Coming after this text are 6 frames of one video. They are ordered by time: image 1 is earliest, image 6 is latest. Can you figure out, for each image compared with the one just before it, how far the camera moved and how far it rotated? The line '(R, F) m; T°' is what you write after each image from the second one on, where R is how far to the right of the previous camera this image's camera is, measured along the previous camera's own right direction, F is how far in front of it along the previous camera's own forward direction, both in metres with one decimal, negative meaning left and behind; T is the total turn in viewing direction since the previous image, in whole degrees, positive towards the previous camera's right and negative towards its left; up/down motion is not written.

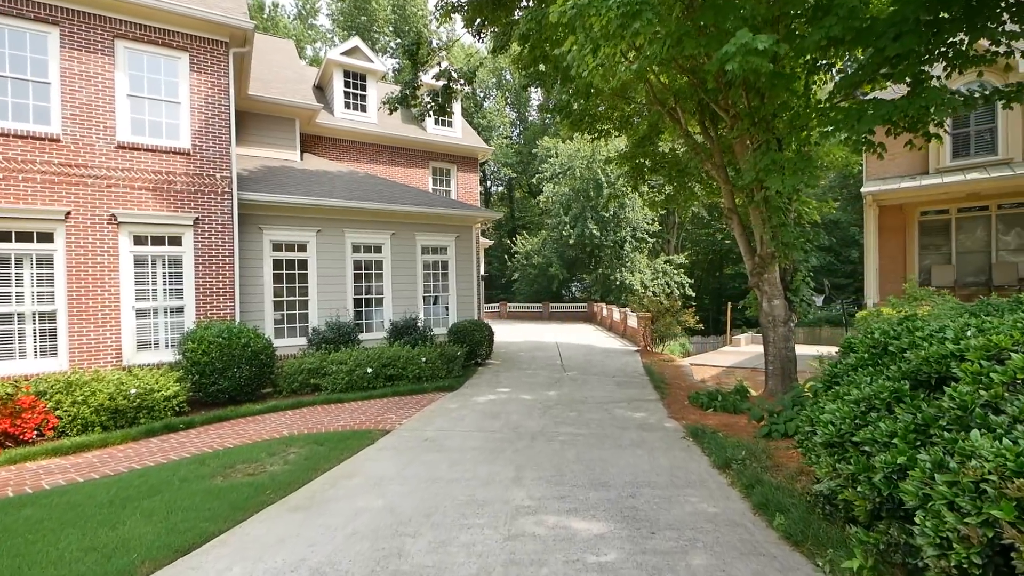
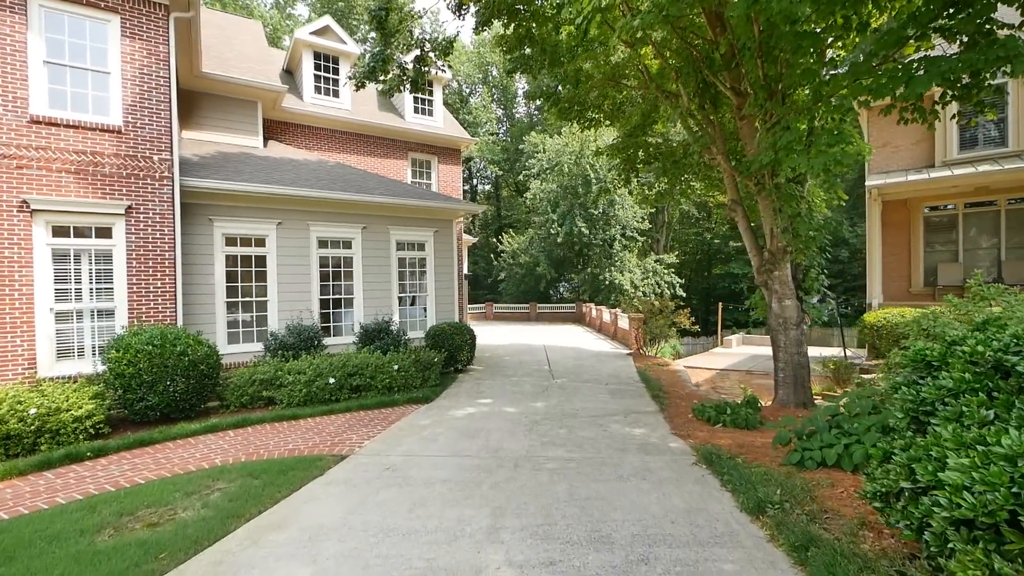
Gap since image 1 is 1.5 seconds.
(+0.1, +1.0) m; +1°
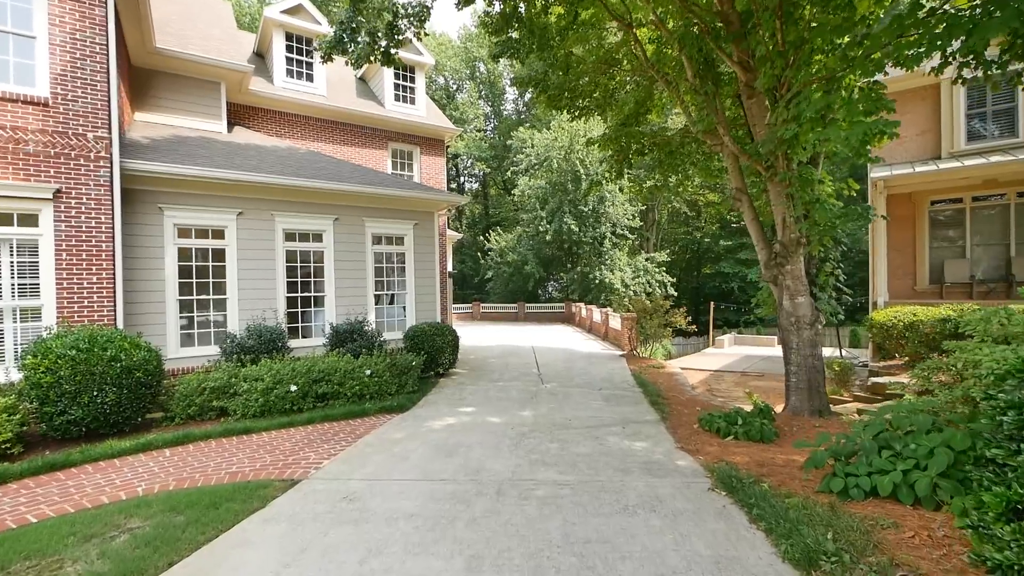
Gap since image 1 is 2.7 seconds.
(+0.1, +0.8) m; +1°
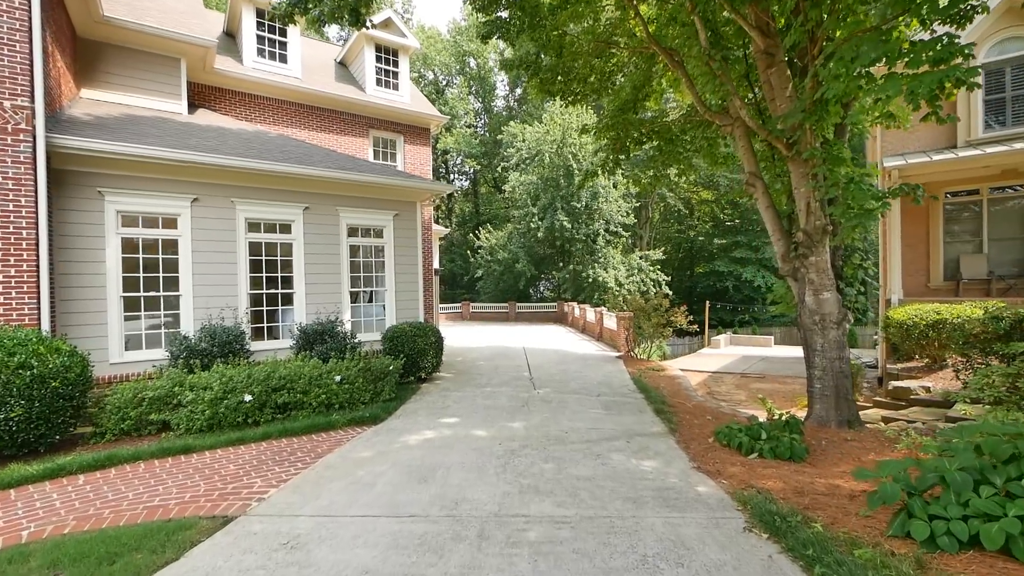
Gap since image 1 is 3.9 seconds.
(0.0, +0.8) m; +1°
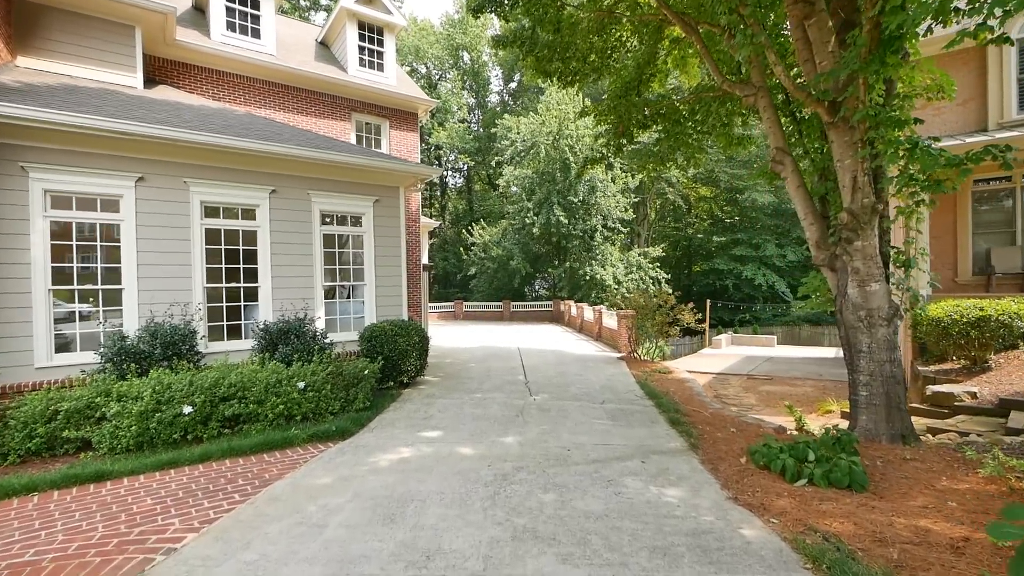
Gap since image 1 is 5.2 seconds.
(0.0, +0.9) m; +1°
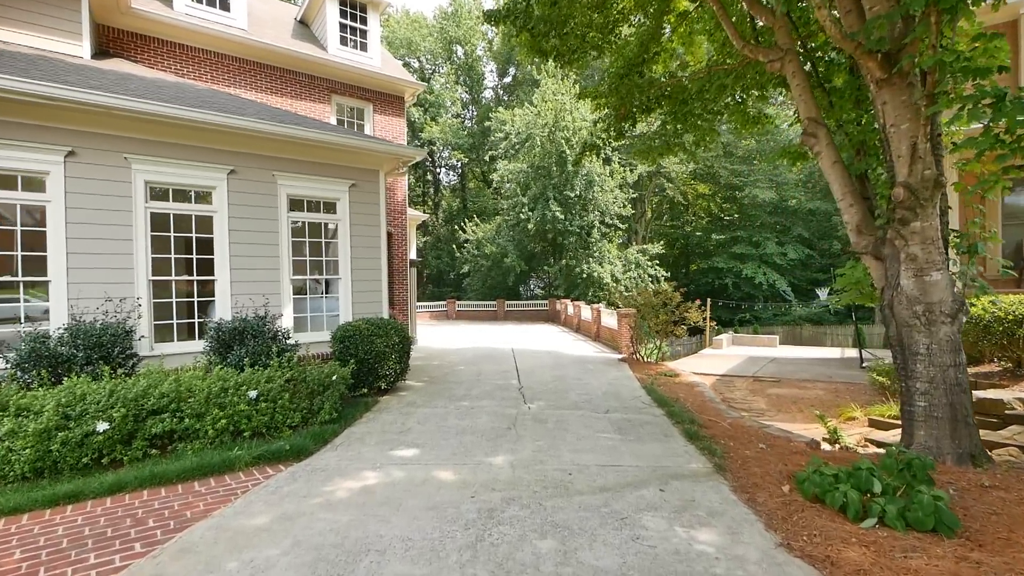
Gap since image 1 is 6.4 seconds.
(0.0, +0.9) m; +1°
